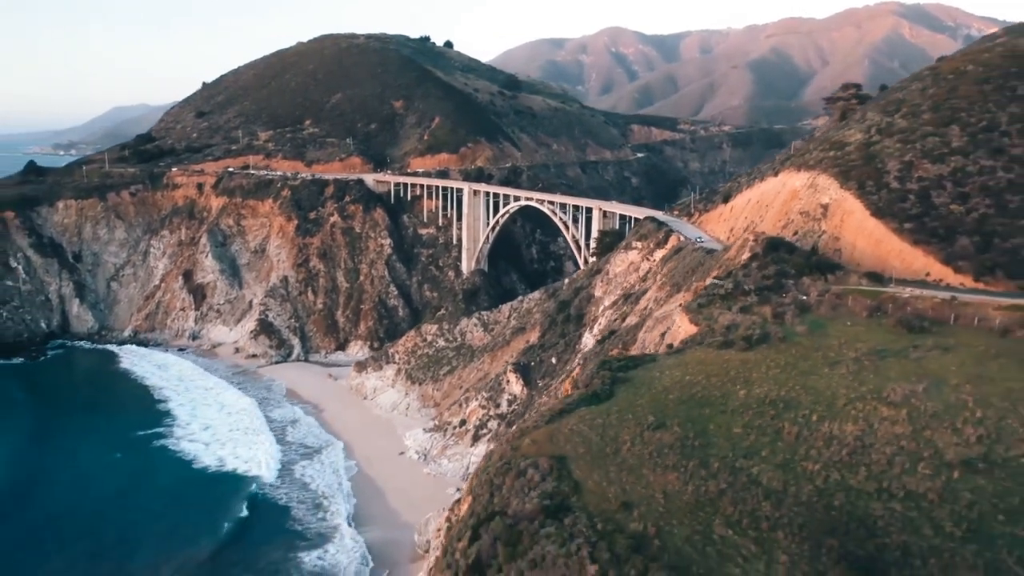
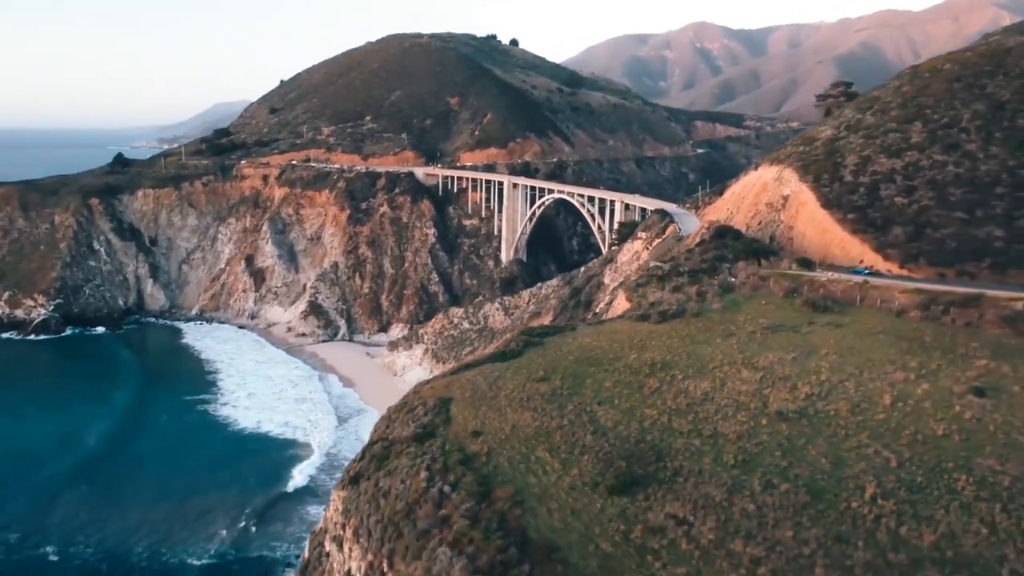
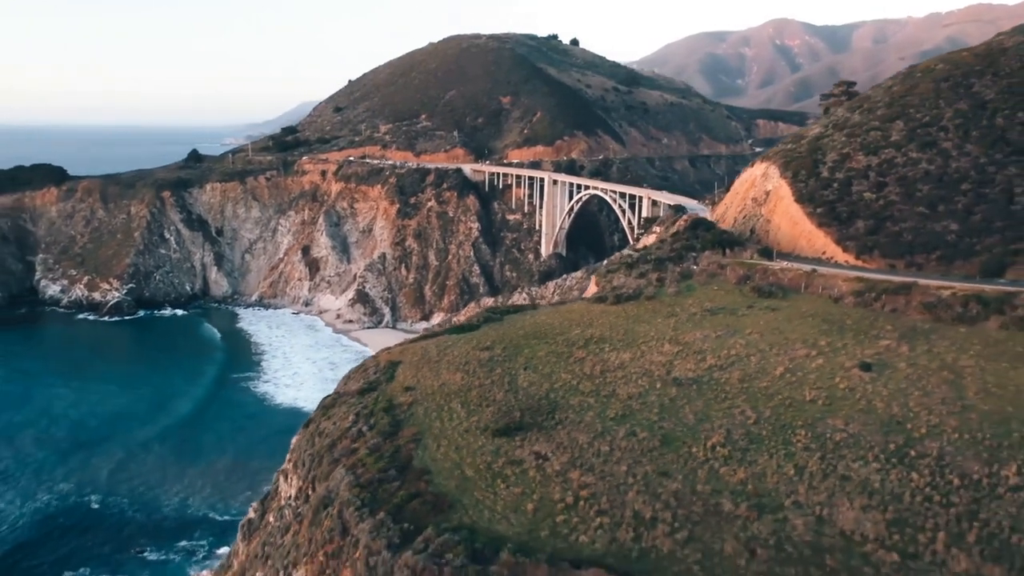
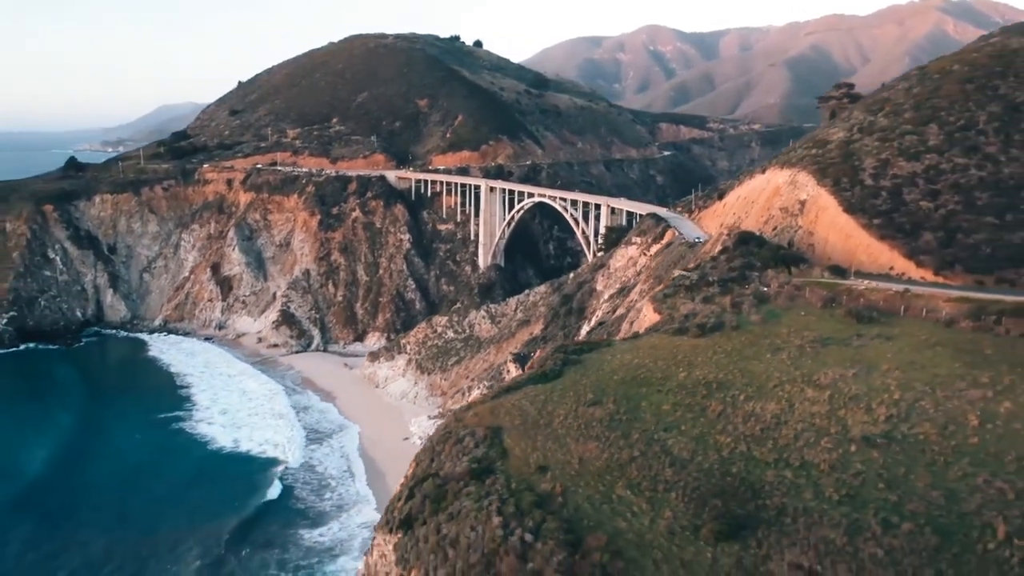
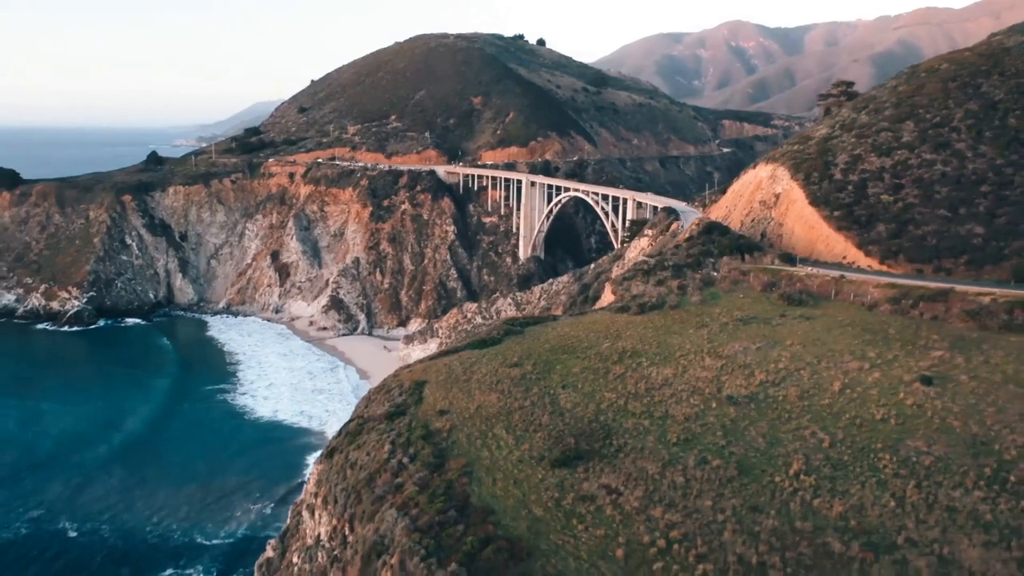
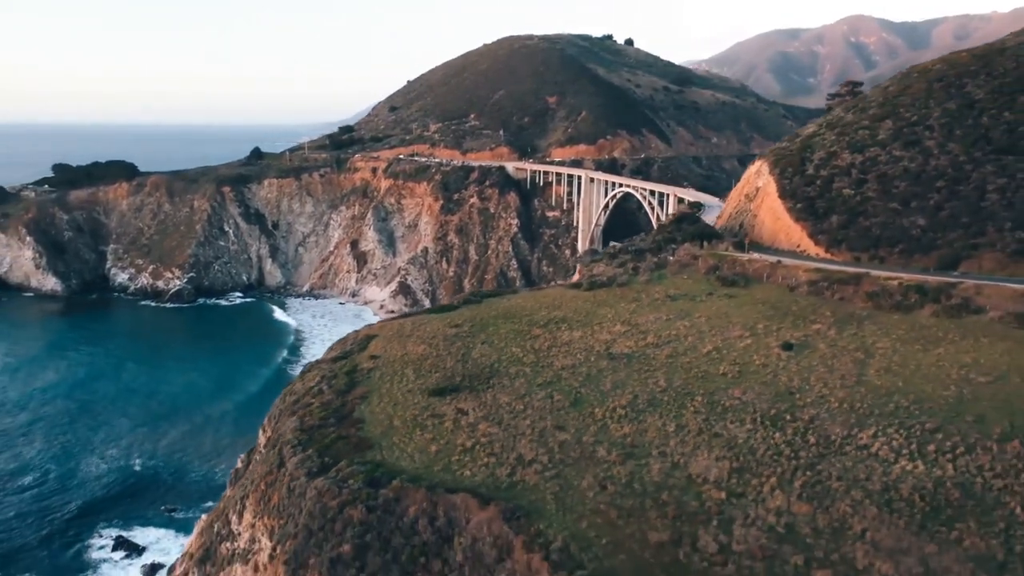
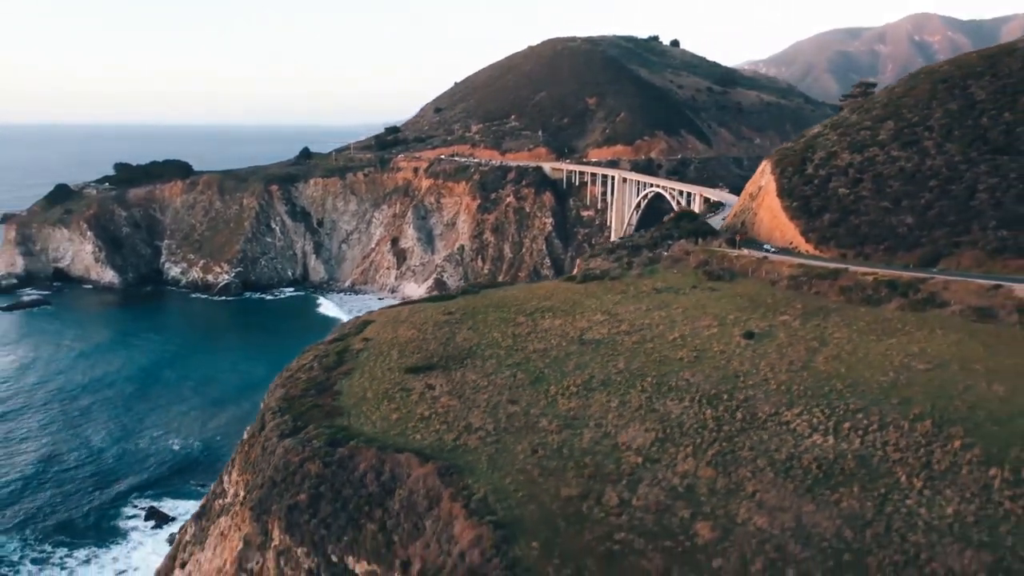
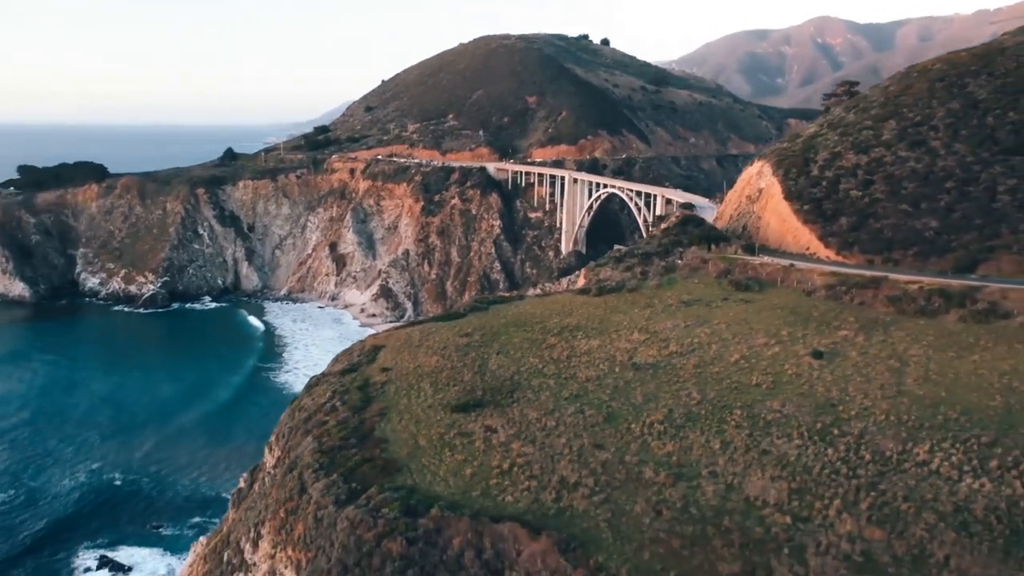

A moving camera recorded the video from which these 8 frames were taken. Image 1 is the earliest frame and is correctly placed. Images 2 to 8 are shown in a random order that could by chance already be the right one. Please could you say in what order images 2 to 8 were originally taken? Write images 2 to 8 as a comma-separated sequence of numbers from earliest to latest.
4, 2, 5, 3, 8, 6, 7
